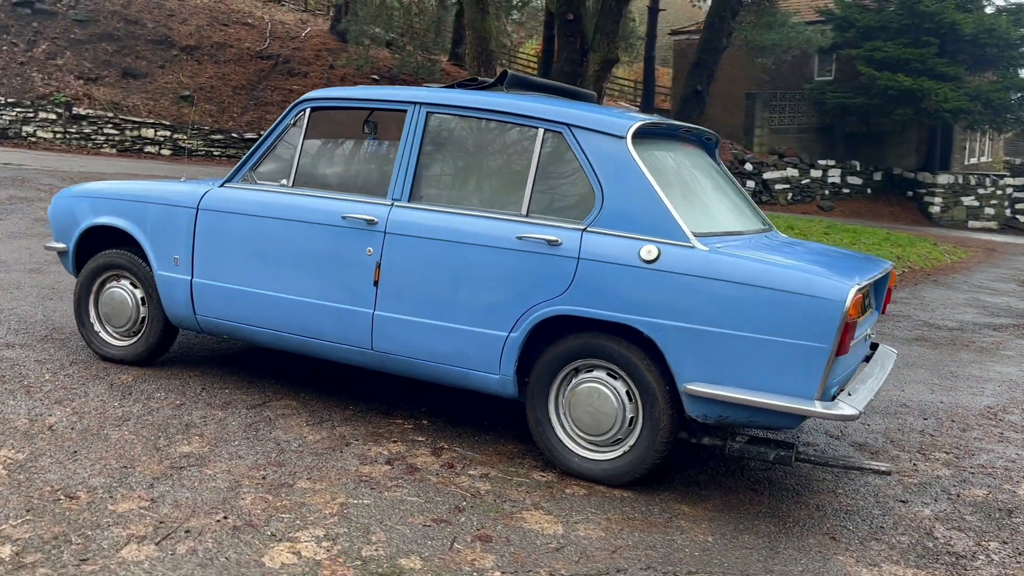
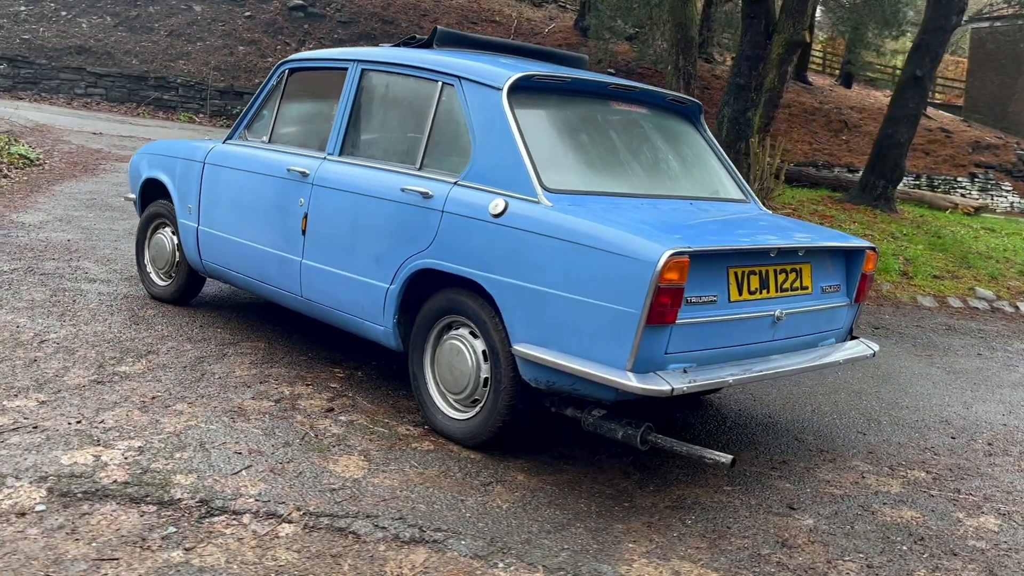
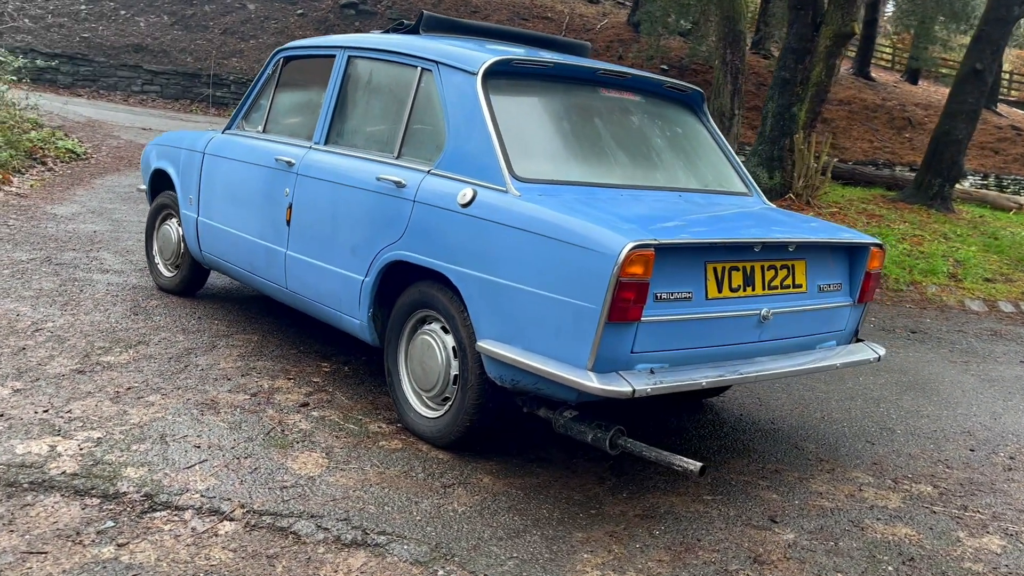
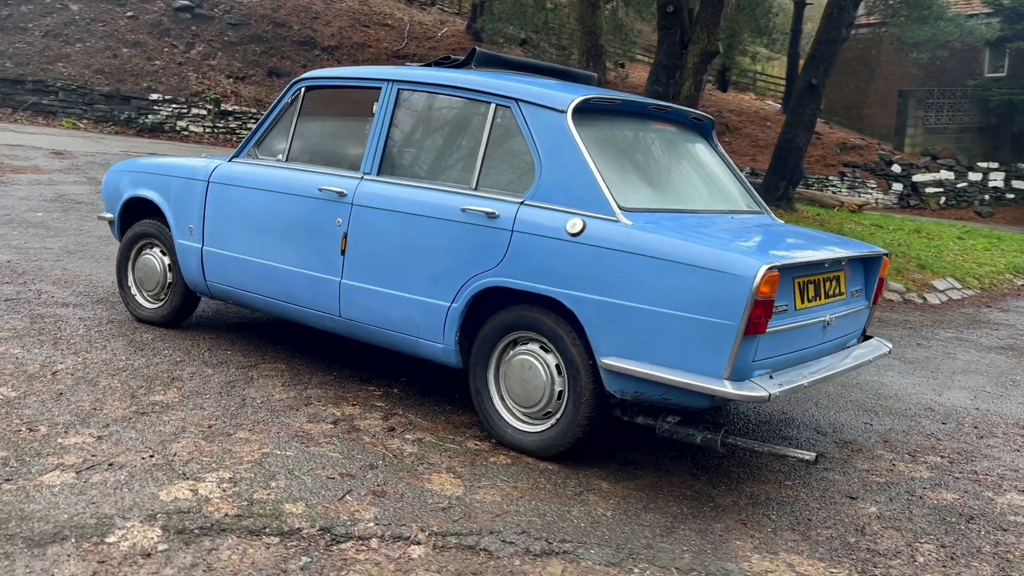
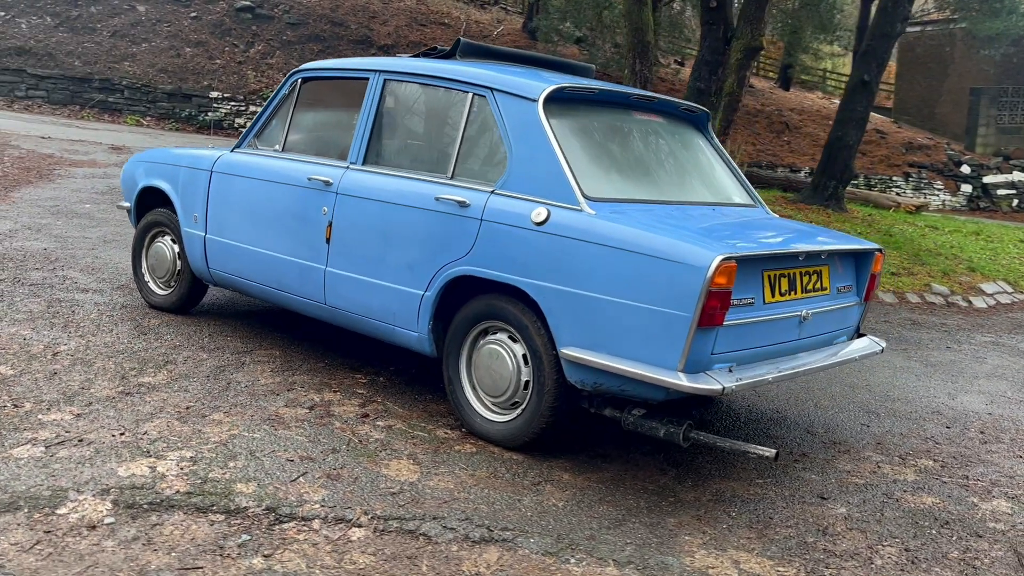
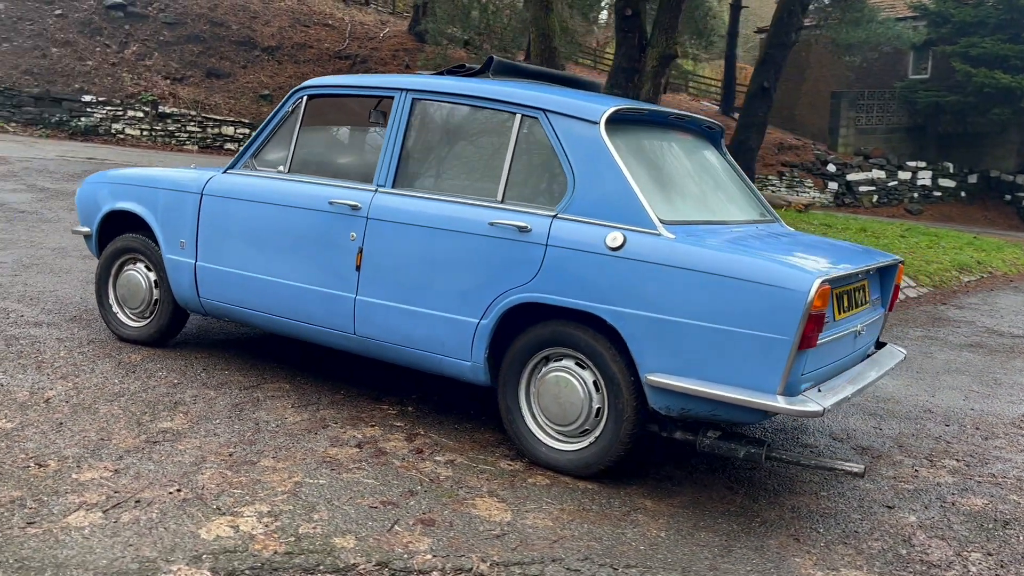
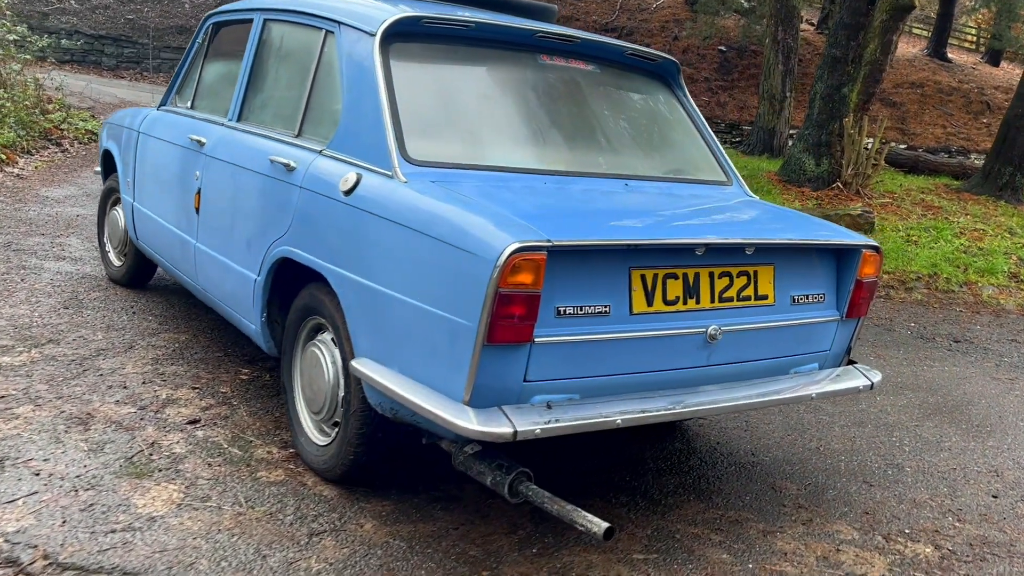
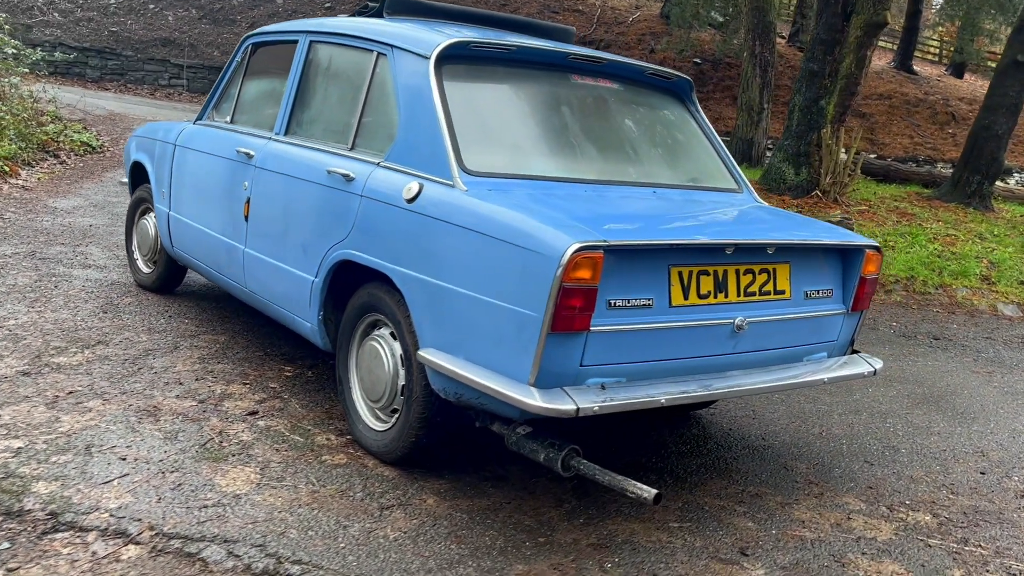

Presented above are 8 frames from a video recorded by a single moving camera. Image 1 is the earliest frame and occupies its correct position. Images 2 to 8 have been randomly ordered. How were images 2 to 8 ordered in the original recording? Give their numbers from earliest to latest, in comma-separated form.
6, 4, 5, 2, 3, 8, 7
